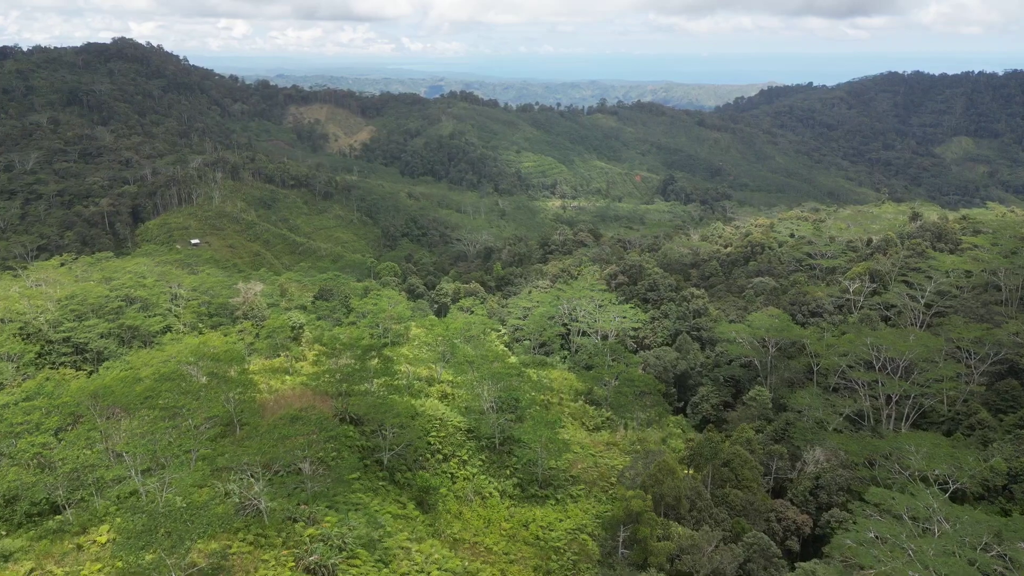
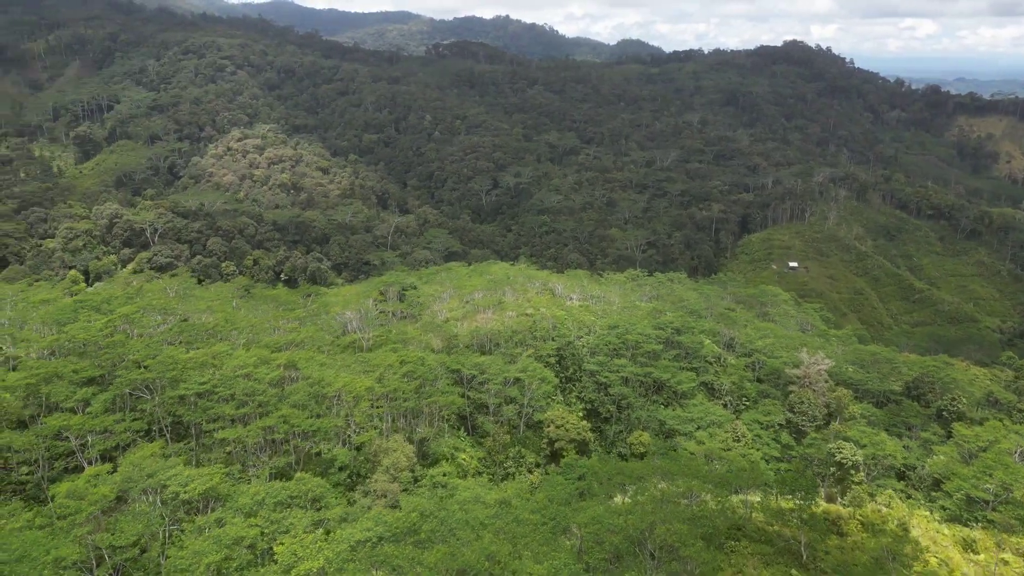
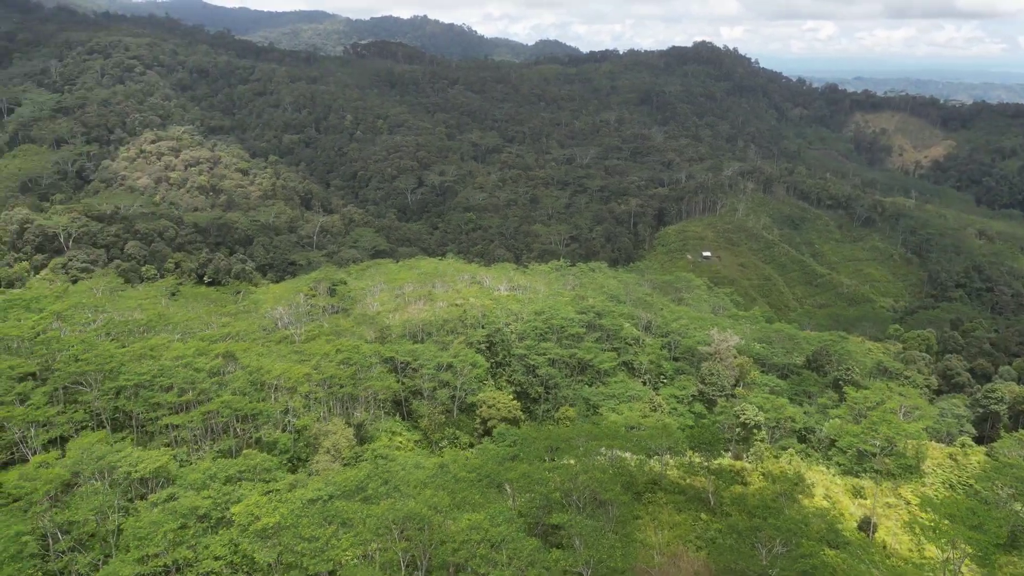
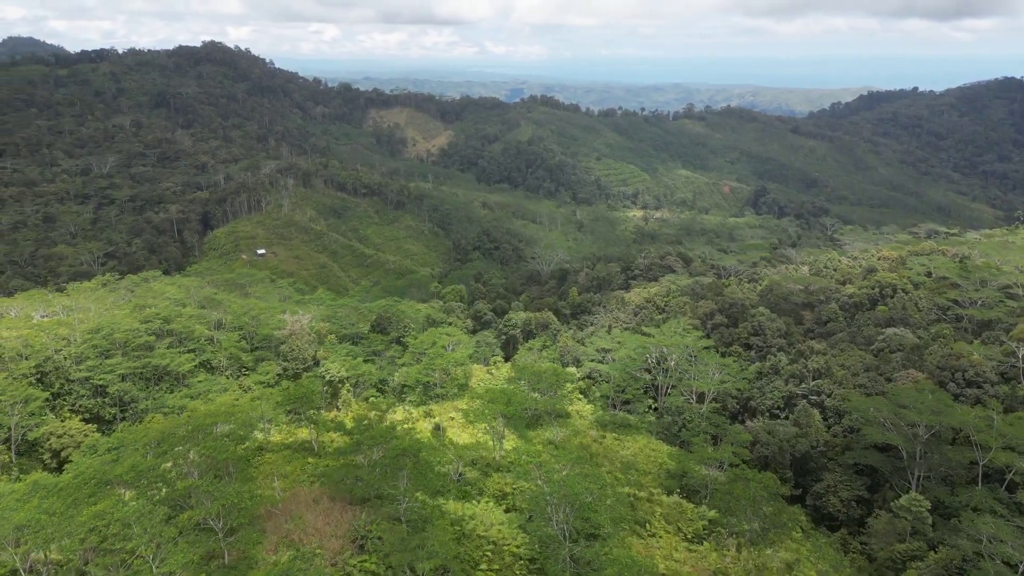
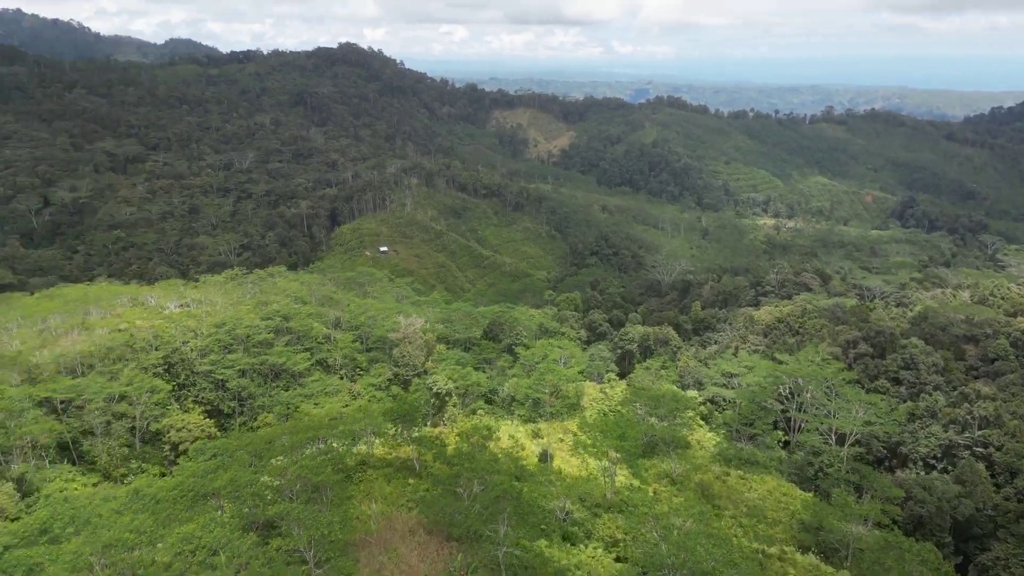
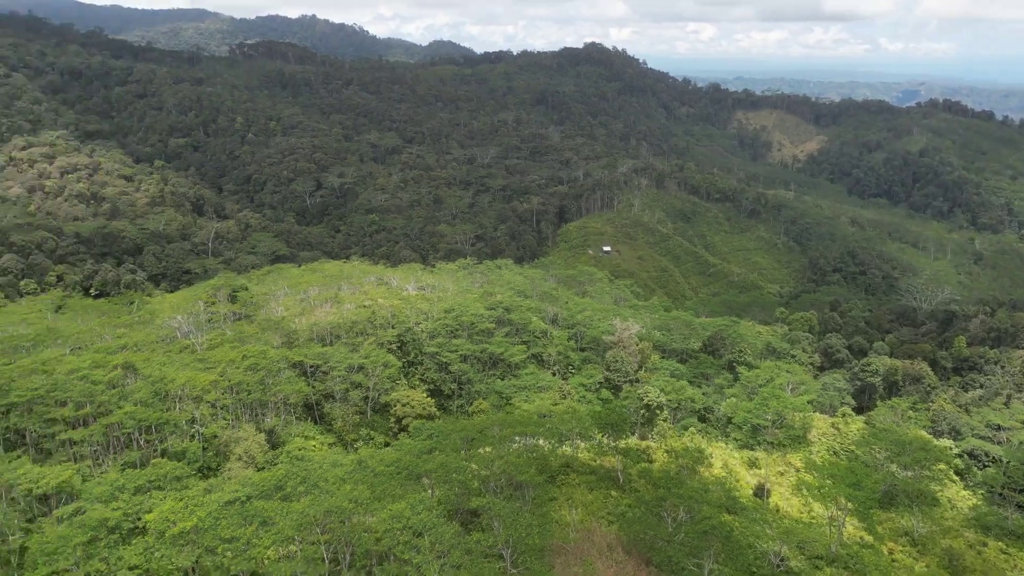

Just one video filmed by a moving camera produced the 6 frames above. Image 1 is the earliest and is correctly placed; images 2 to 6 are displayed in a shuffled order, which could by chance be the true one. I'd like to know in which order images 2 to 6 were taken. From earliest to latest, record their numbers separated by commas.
4, 5, 6, 3, 2
